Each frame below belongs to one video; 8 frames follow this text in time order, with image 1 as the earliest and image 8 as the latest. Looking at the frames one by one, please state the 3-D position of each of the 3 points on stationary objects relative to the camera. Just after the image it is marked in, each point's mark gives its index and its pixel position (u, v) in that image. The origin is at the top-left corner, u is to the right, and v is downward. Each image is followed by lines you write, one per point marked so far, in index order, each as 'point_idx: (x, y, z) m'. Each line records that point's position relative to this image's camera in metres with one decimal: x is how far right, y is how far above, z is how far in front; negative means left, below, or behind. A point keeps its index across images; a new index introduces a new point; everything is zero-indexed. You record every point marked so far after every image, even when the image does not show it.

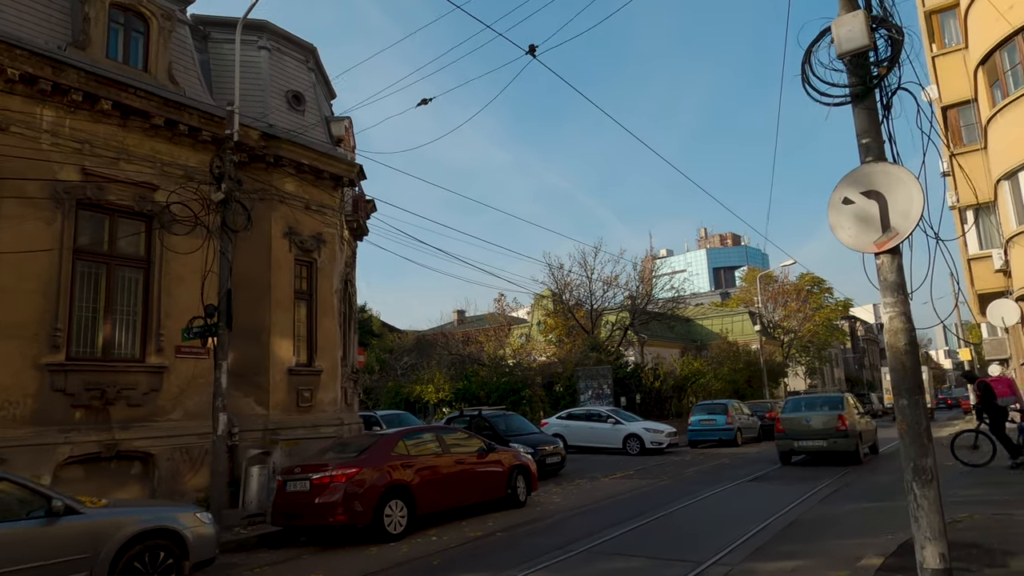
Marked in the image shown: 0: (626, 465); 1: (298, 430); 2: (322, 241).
0: (+3.0, -4.7, +17.4) m
1: (-4.3, -2.8, +13.2) m
2: (-4.2, +1.0, +14.6) m
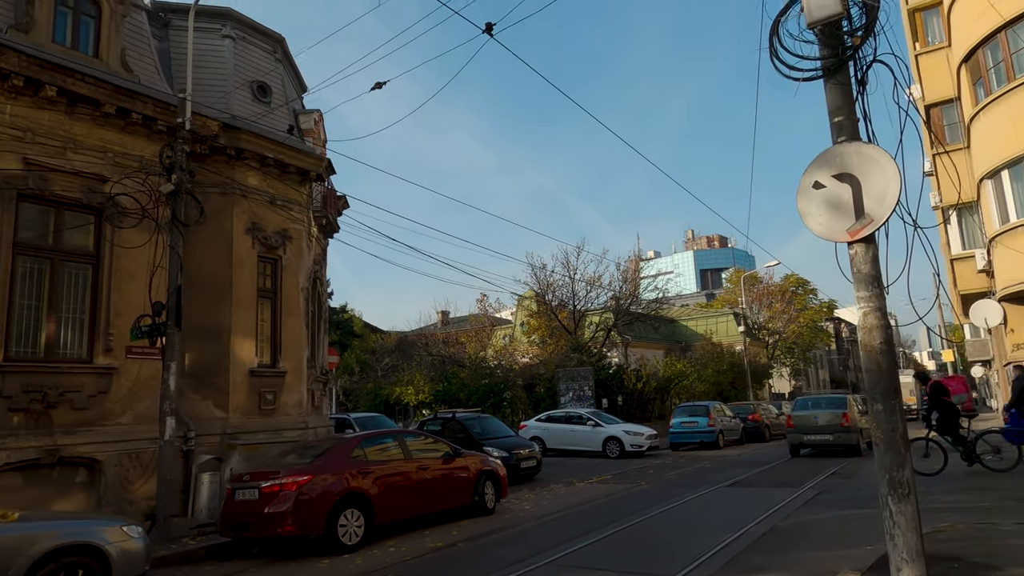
0: (+2.4, -4.6, +17.0) m
1: (-4.8, -2.8, +12.7) m
2: (-4.8, +1.1, +14.1) m
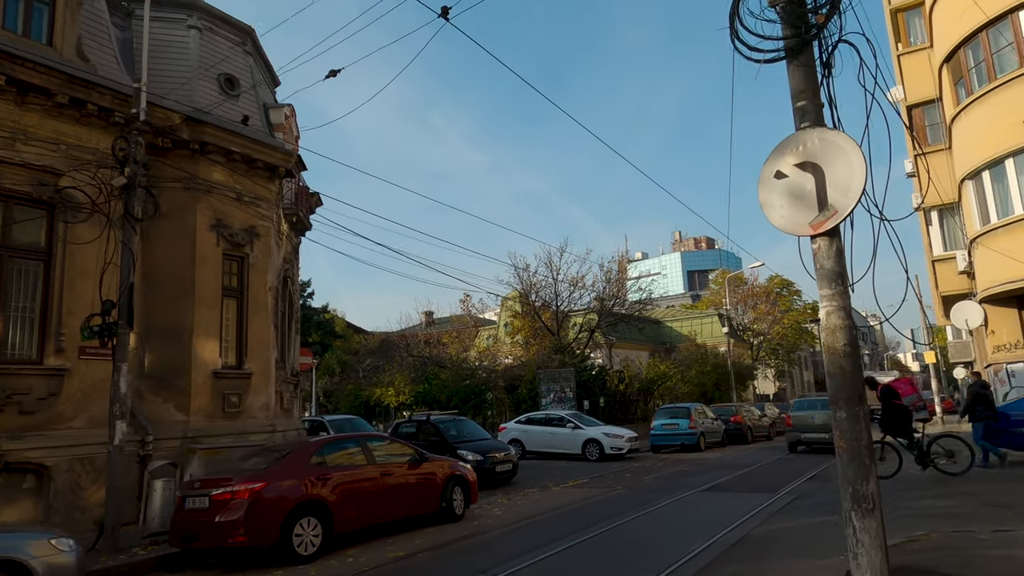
0: (+1.8, -4.6, +16.7) m
1: (-5.4, -2.8, +12.2) m
2: (-5.3, +1.1, +13.7) m
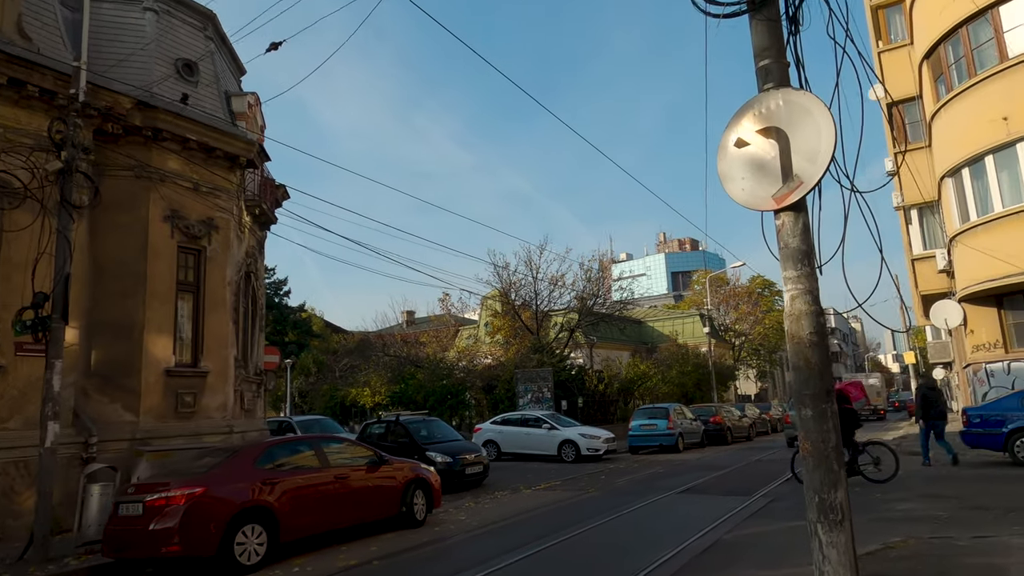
0: (+1.1, -4.6, +16.2) m
1: (-5.9, -2.7, +11.6) m
2: (-5.9, +1.2, +13.1) m
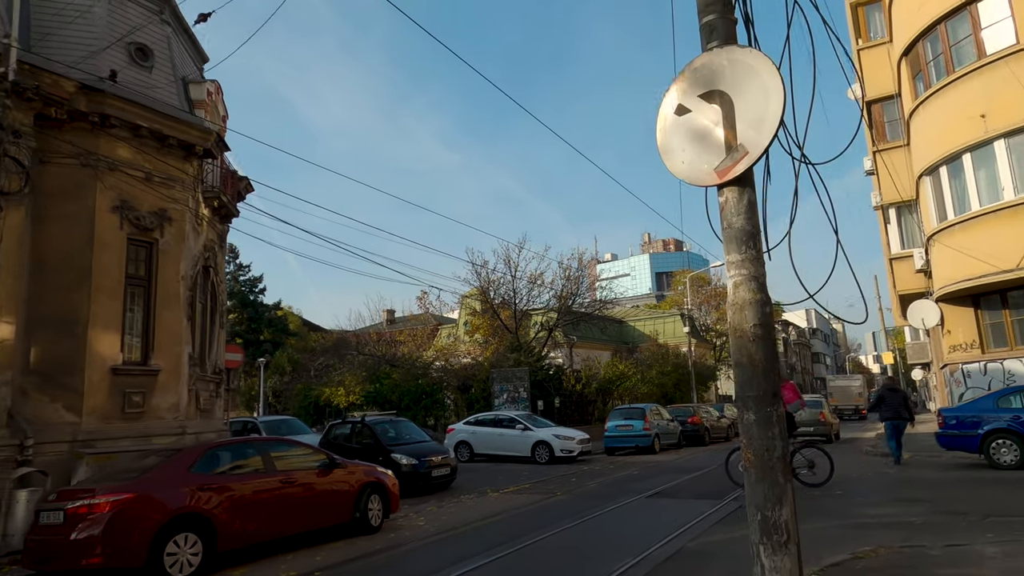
0: (+0.4, -4.5, +15.8) m
1: (-6.6, -2.6, +11.1) m
2: (-6.5, +1.3, +12.5) m
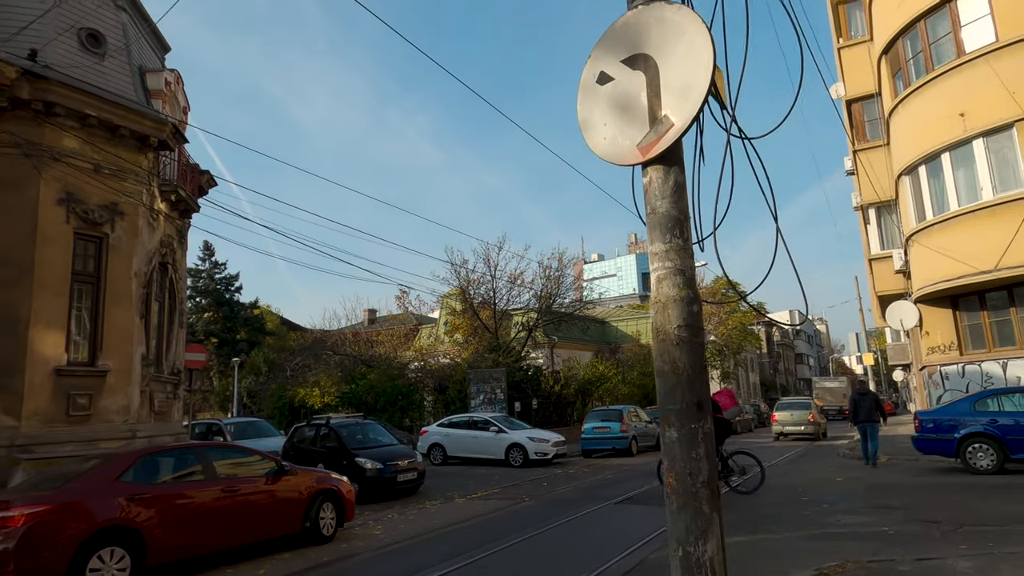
0: (-0.3, -4.5, +15.4) m
1: (-7.1, -2.5, +10.5) m
2: (-7.1, +1.4, +12.0) m
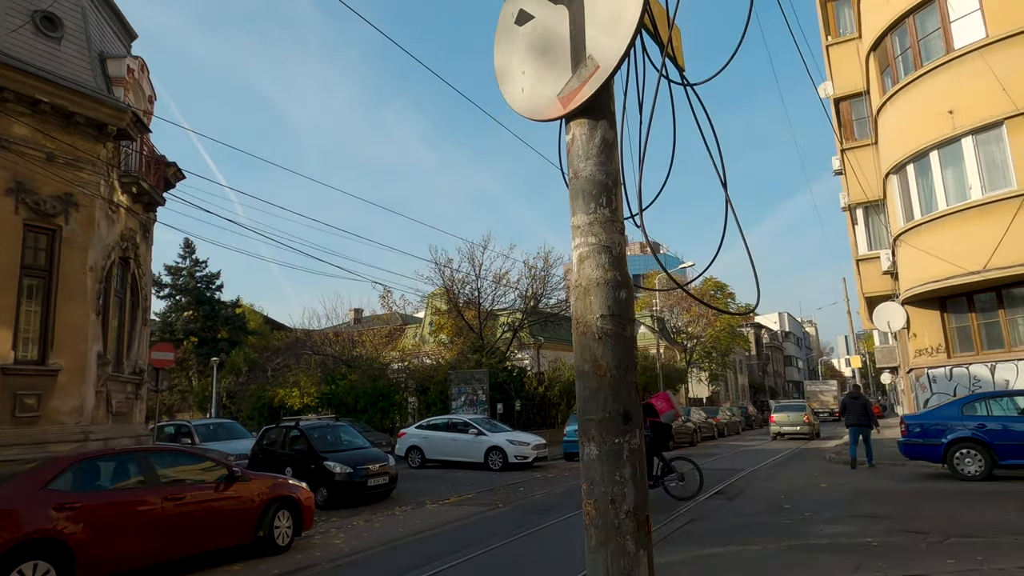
0: (-0.9, -4.4, +14.9) m
1: (-7.6, -2.4, +10.0) m
2: (-7.6, +1.4, +11.4) m
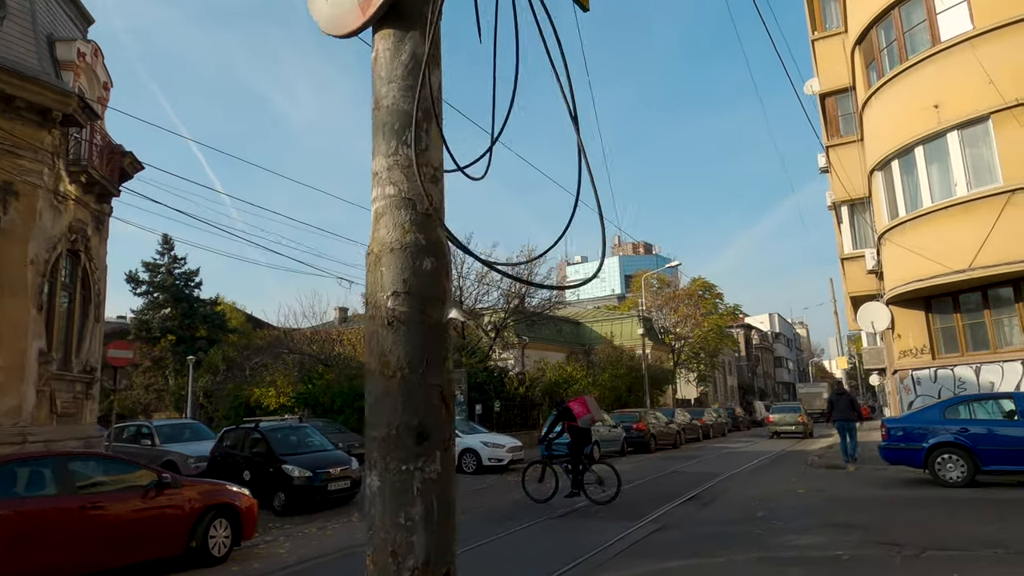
0: (-1.5, -4.4, +14.4) m
1: (-8.2, -2.3, +9.3) m
2: (-8.2, +1.5, +10.8) m
